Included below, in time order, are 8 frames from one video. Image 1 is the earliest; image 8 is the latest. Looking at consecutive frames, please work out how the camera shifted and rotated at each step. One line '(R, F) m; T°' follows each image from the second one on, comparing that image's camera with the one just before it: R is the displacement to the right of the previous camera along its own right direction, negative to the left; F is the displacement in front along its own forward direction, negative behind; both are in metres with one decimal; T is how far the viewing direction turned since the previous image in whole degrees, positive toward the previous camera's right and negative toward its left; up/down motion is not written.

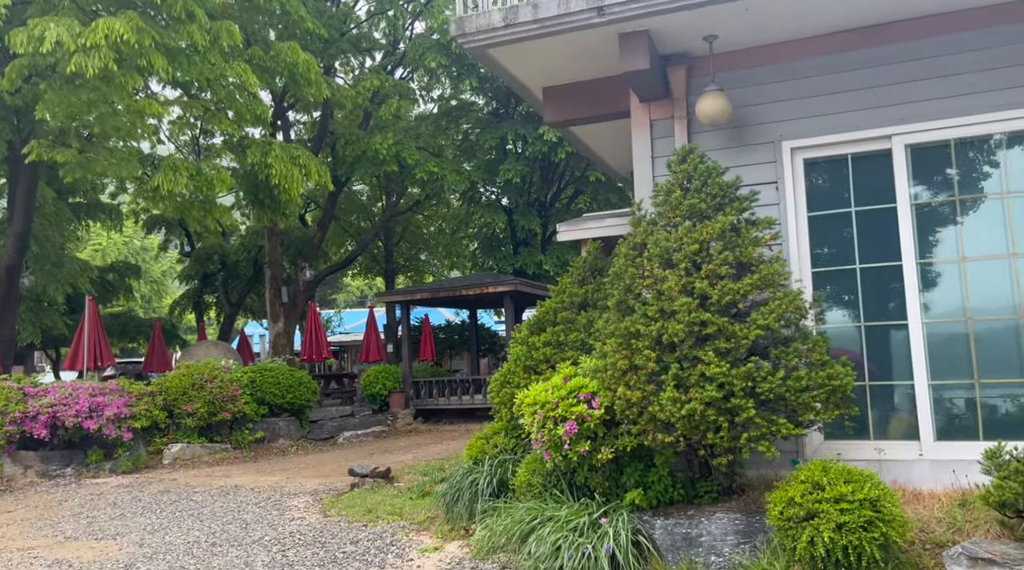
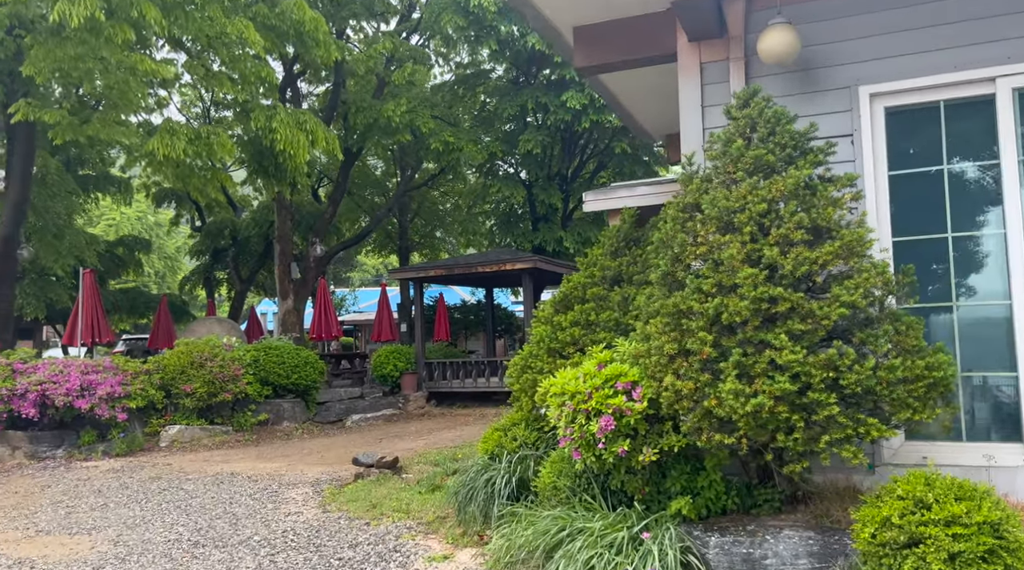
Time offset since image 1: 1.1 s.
(-0.1, +0.8) m; -1°
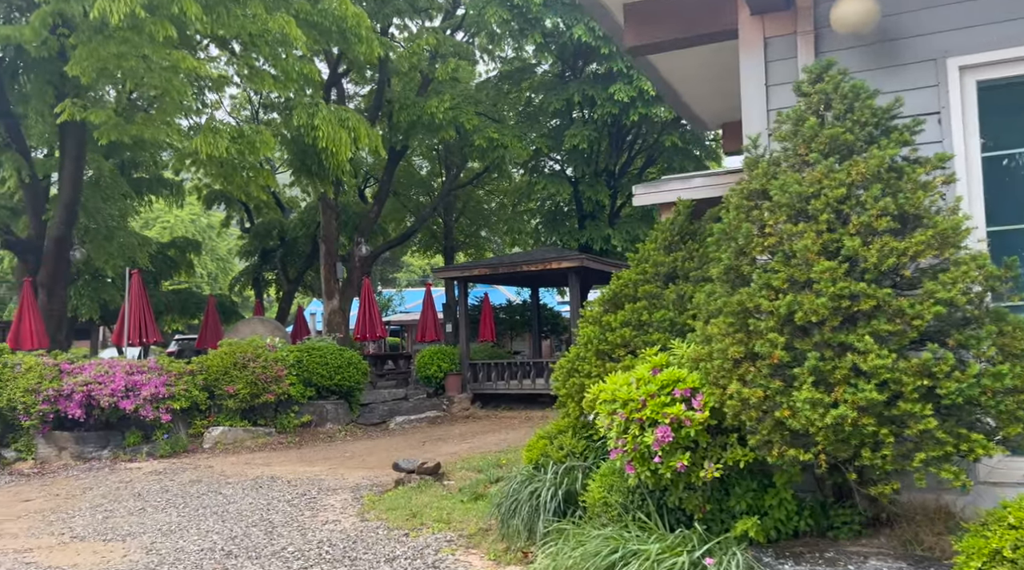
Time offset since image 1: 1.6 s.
(0.0, +0.4) m; -3°
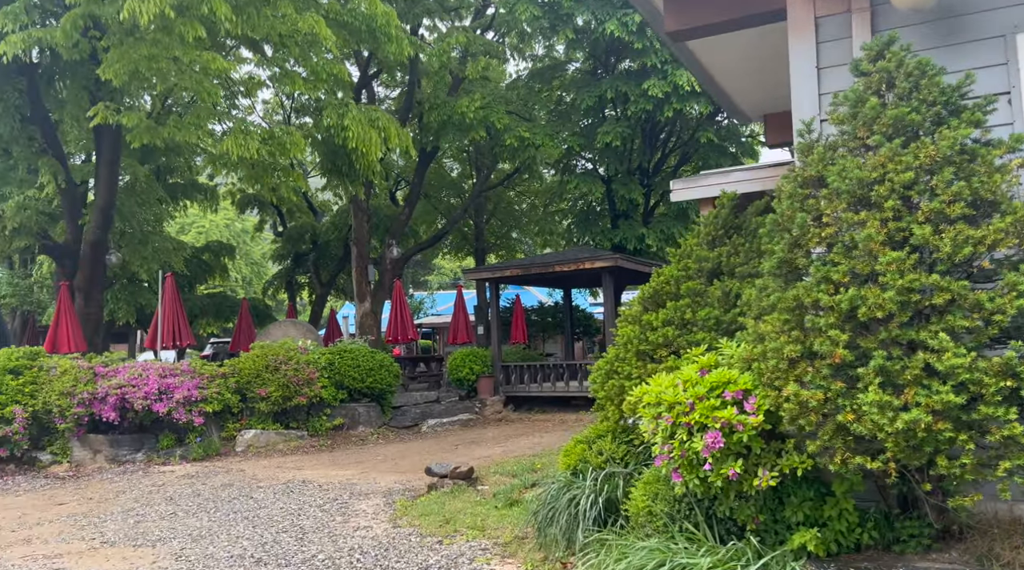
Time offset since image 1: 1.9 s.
(0.0, +0.2) m; -2°
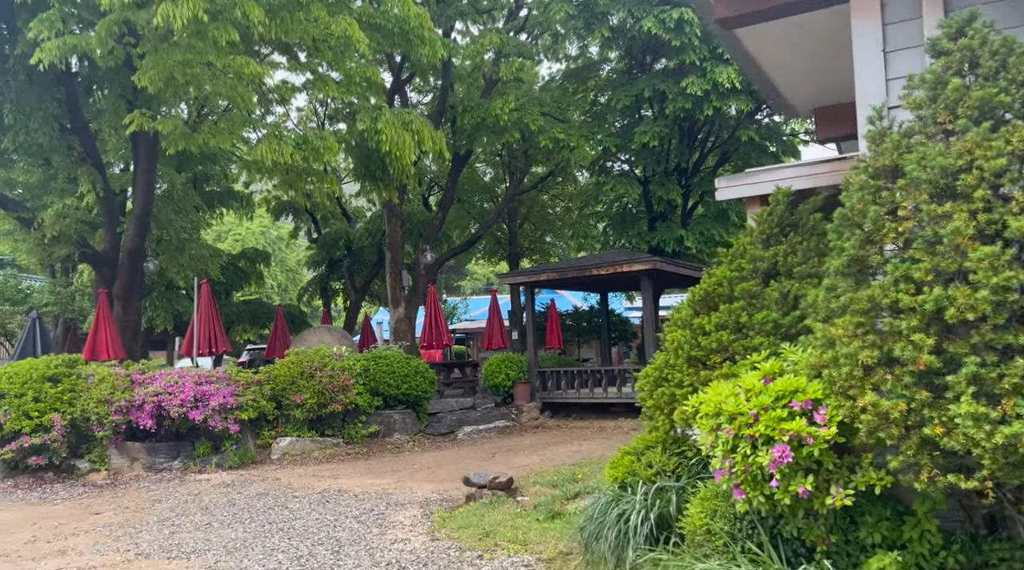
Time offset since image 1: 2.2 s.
(-0.1, +0.2) m; -2°
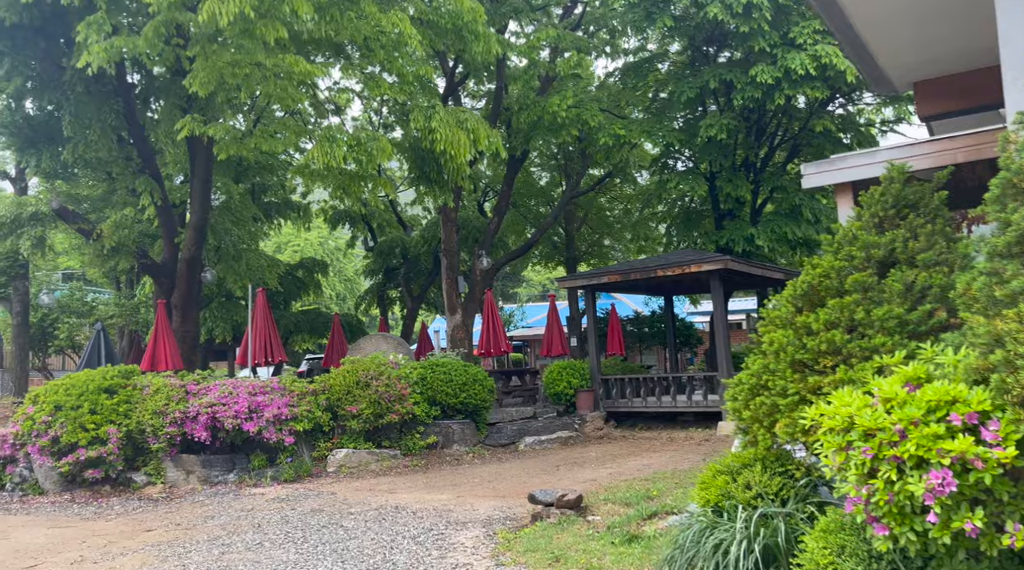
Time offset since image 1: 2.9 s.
(-0.1, +0.6) m; -4°
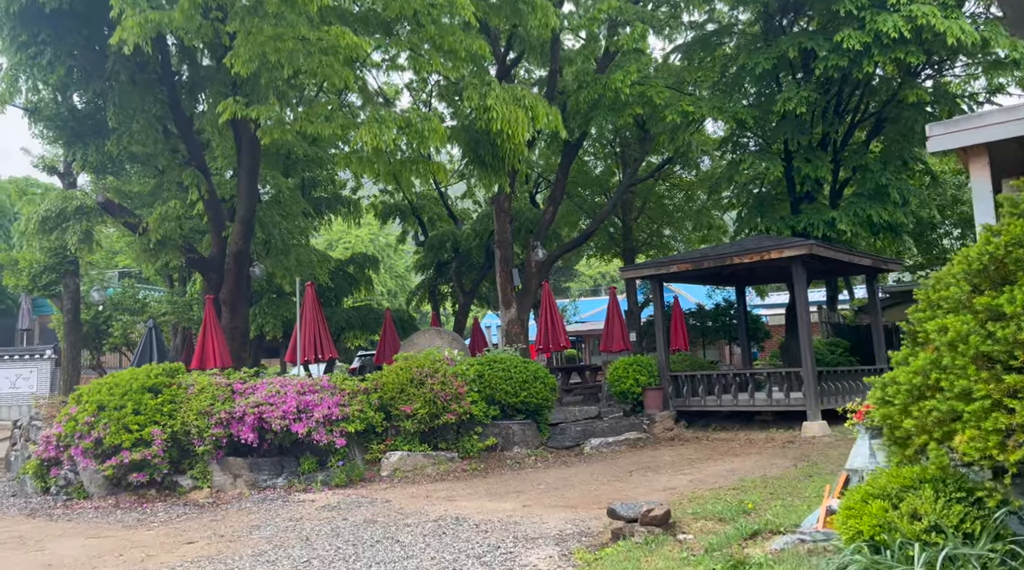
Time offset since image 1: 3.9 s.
(-0.2, +0.9) m; -3°
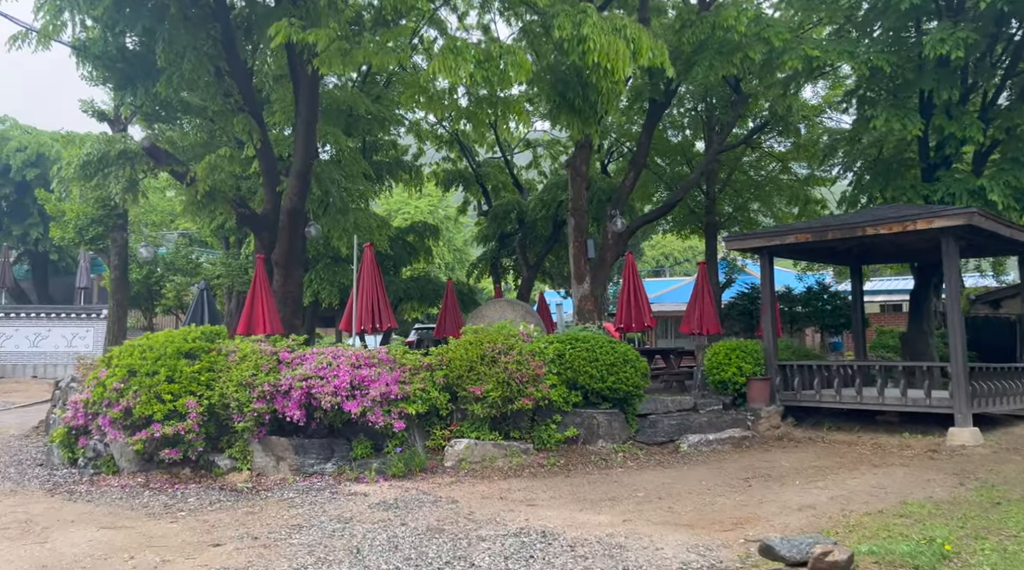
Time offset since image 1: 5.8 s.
(-0.4, +1.7) m; -3°
